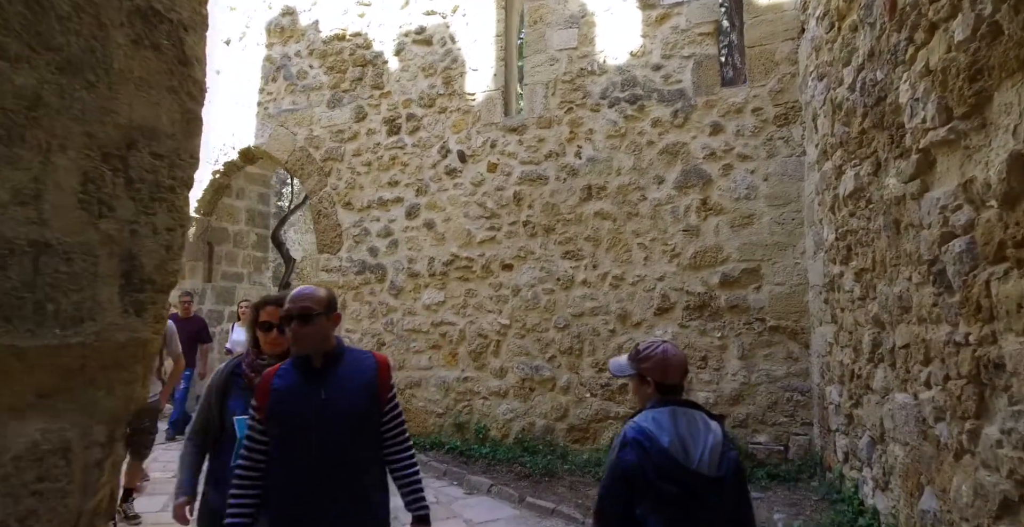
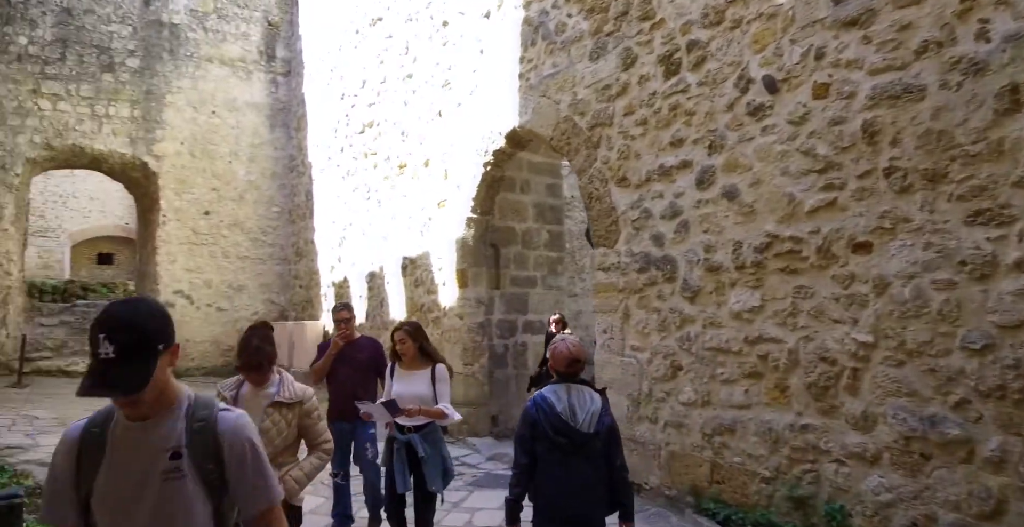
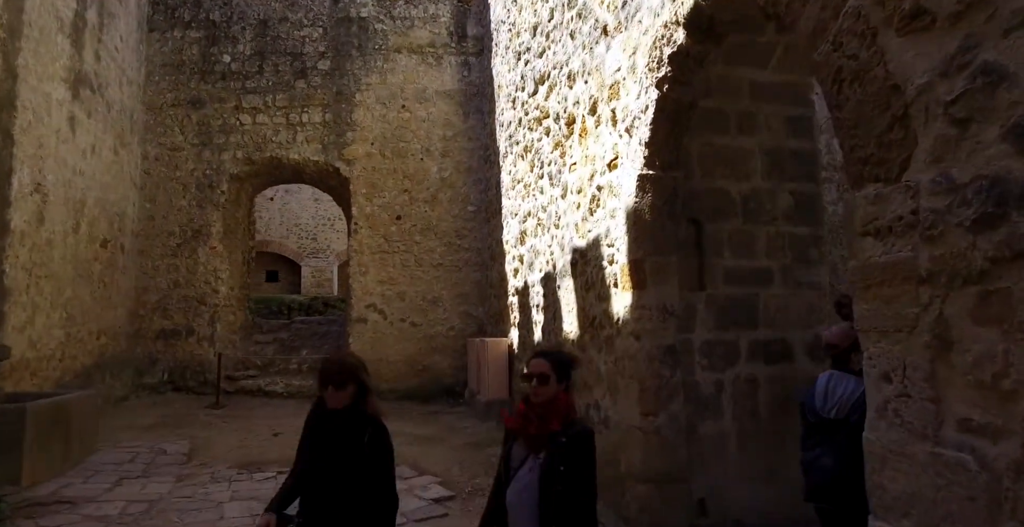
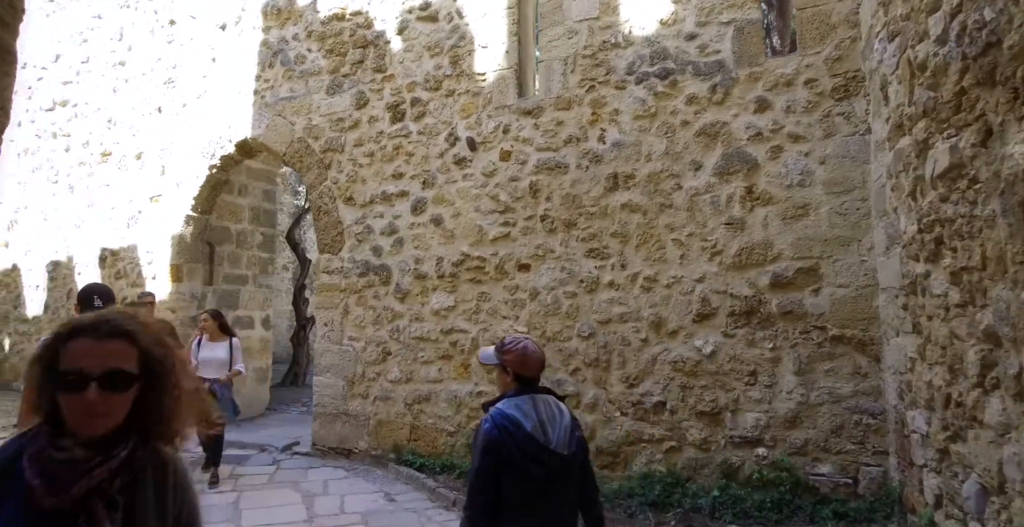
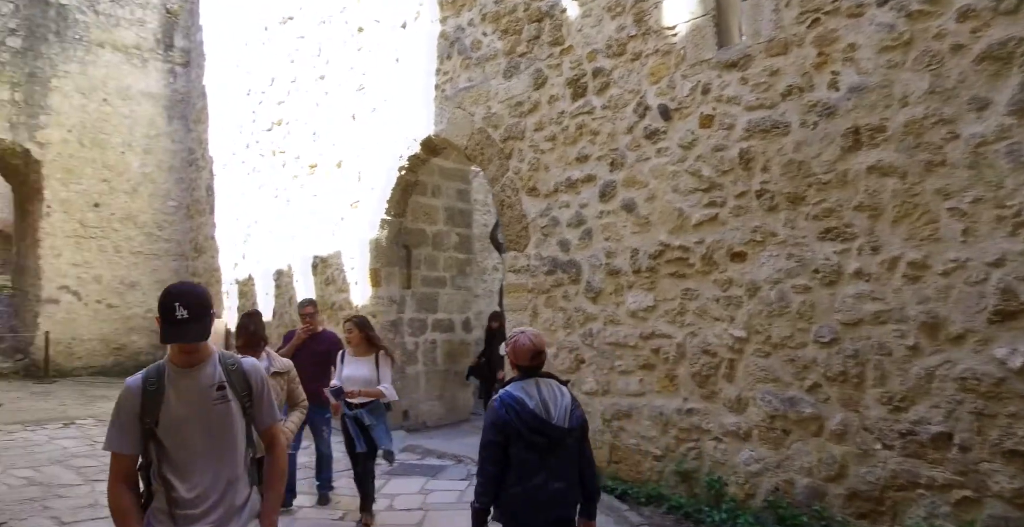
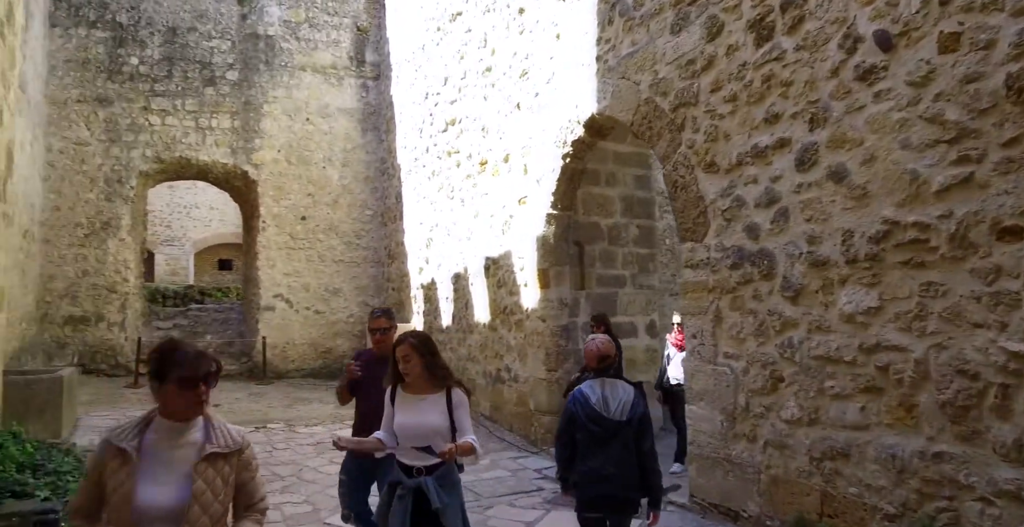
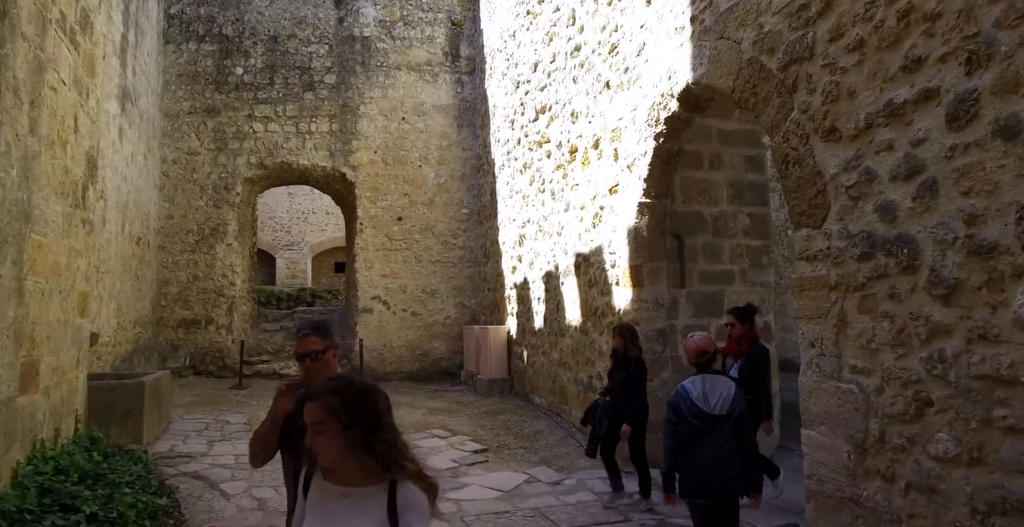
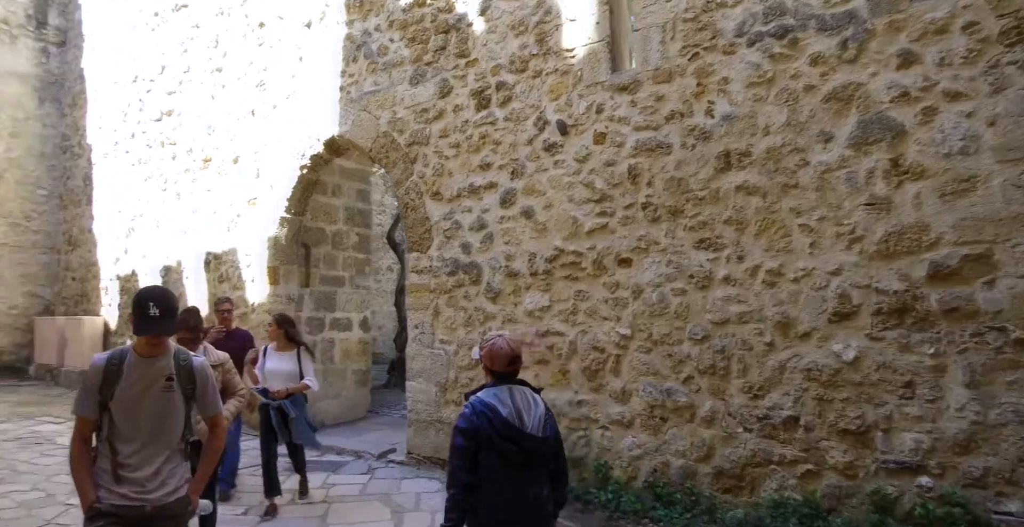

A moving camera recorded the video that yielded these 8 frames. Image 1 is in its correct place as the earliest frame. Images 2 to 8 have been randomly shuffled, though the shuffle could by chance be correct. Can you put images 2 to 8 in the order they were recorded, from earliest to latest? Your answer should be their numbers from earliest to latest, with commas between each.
4, 8, 5, 2, 6, 7, 3
